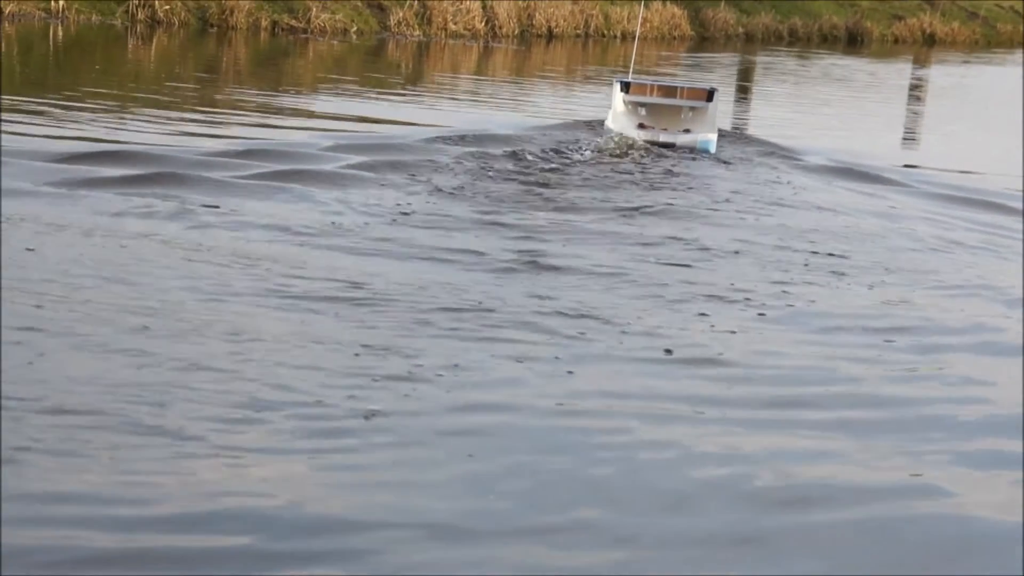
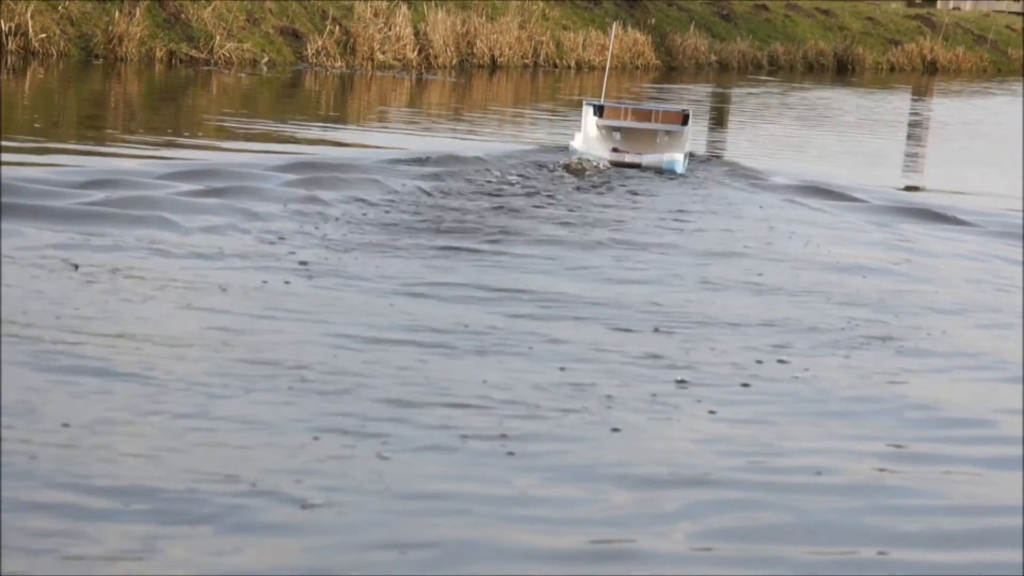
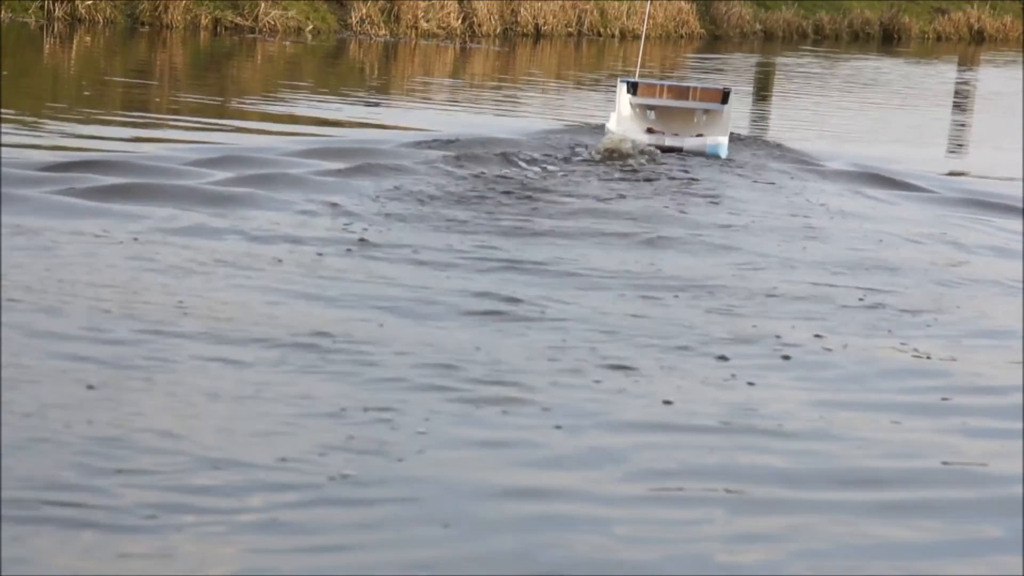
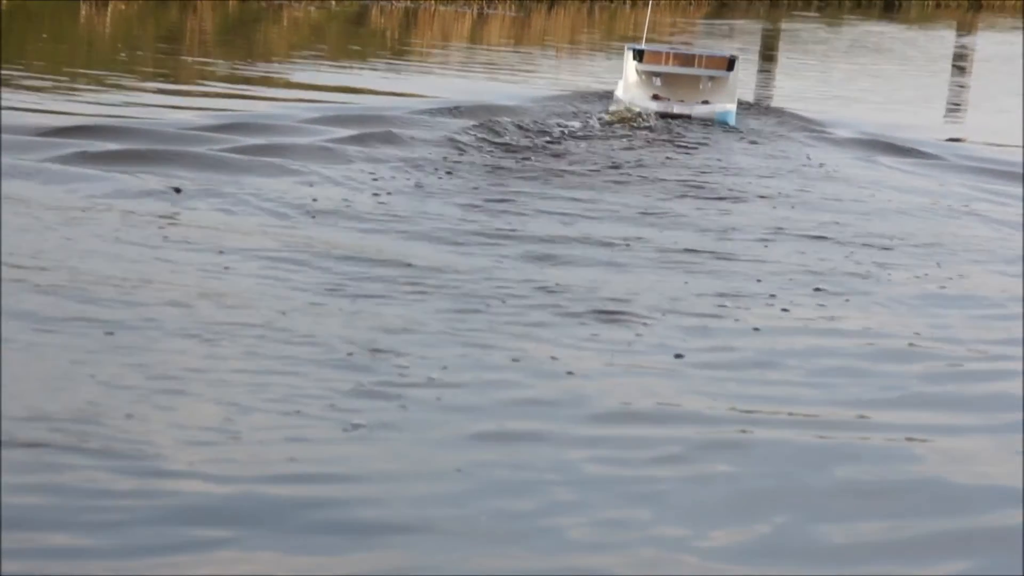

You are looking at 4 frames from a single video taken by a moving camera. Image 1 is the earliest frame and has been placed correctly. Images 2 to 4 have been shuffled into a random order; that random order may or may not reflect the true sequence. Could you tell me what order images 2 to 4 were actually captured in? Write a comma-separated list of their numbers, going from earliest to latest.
4, 3, 2
